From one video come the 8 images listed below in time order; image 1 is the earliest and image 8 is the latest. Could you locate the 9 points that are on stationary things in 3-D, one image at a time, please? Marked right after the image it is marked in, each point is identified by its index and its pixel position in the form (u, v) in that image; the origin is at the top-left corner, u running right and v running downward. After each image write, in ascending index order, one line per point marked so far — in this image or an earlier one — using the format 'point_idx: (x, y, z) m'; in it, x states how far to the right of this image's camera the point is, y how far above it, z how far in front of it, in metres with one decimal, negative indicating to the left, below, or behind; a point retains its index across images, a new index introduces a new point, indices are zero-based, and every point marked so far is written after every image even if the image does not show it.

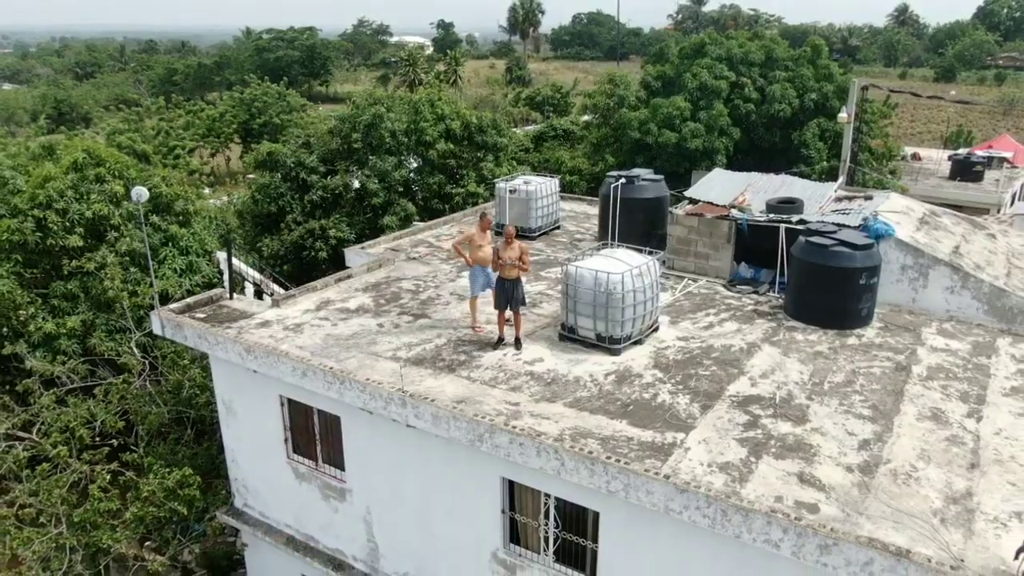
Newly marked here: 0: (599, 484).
0: (+0.6, -1.3, +5.0) m
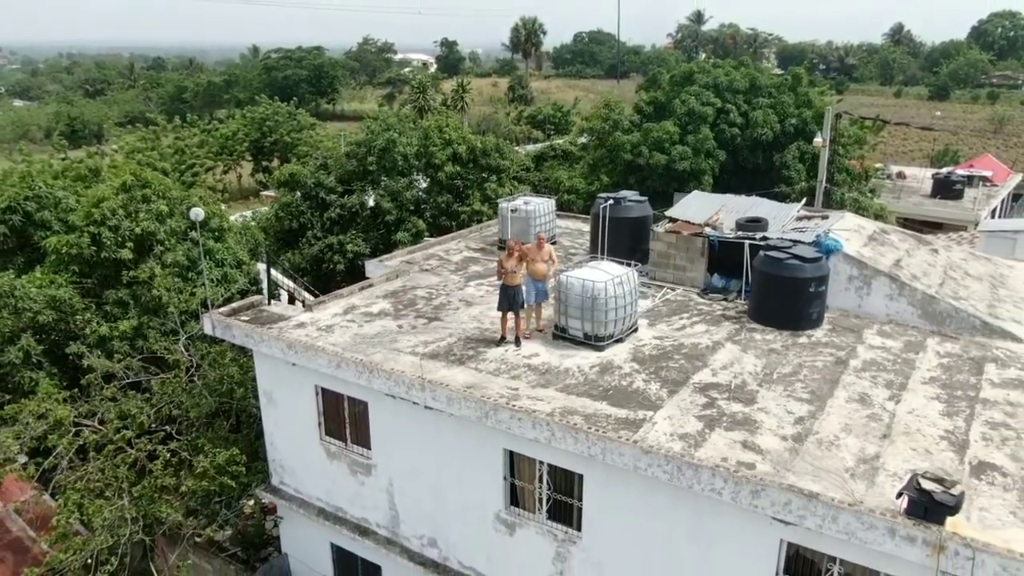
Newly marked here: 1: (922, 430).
0: (+0.6, -1.3, +6.2) m
1: (+3.4, -1.2, +6.4) m
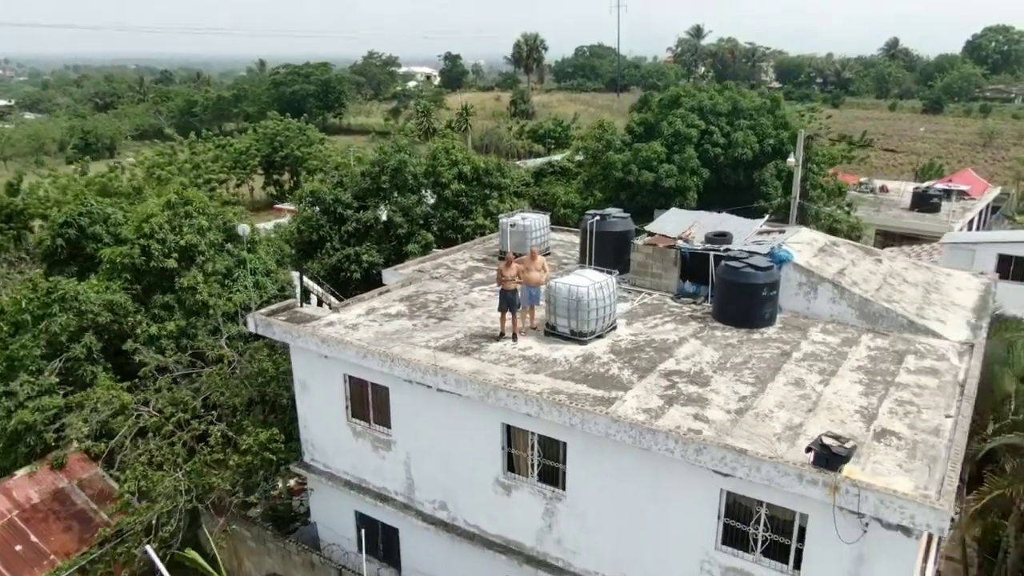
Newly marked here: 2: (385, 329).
0: (+0.5, -1.3, +7.7) m
1: (+3.4, -1.2, +7.9) m
2: (-1.7, -0.5, +10.0) m
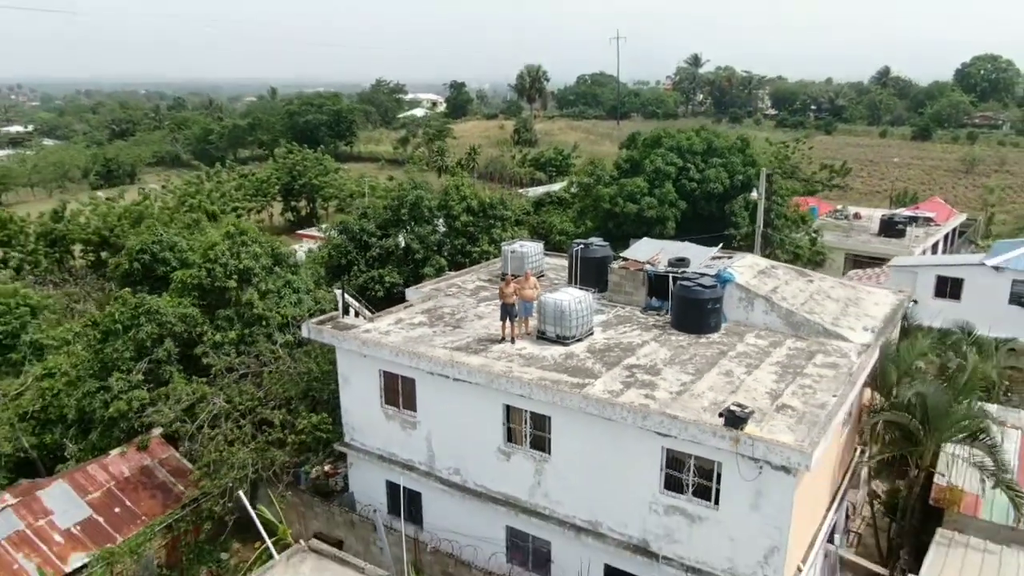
0: (+0.5, -1.5, +10.3) m
1: (+3.4, -1.4, +10.5) m
2: (-1.7, -0.8, +12.7) m
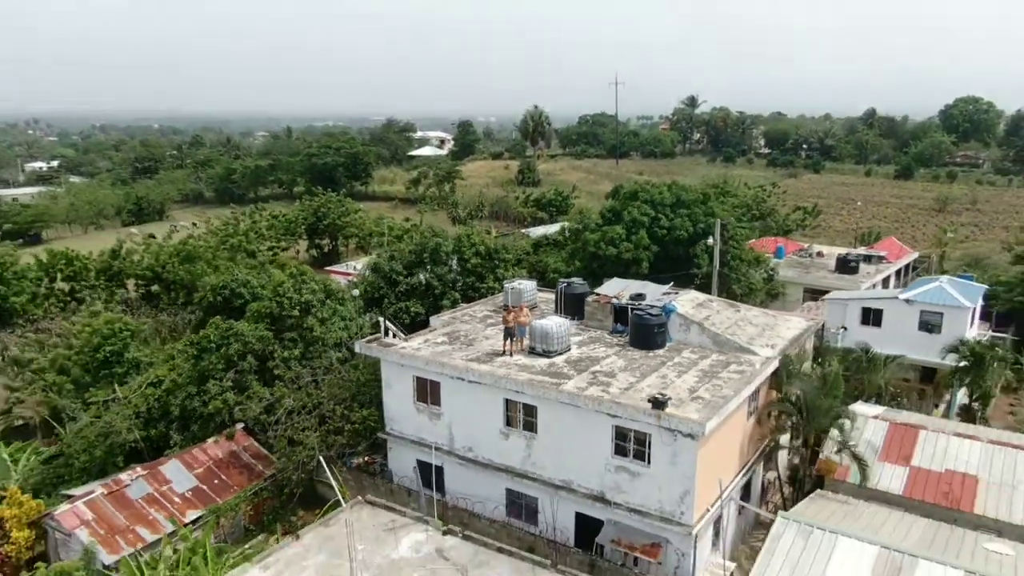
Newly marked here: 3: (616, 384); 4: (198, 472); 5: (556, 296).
0: (+0.4, -2.0, +14.8) m
1: (+3.3, -1.9, +15.0) m
2: (-1.7, -1.4, +17.2) m
3: (+2.1, -1.9, +15.1) m
4: (-7.3, -4.2, +17.6) m
5: (+1.1, -0.2, +19.7) m
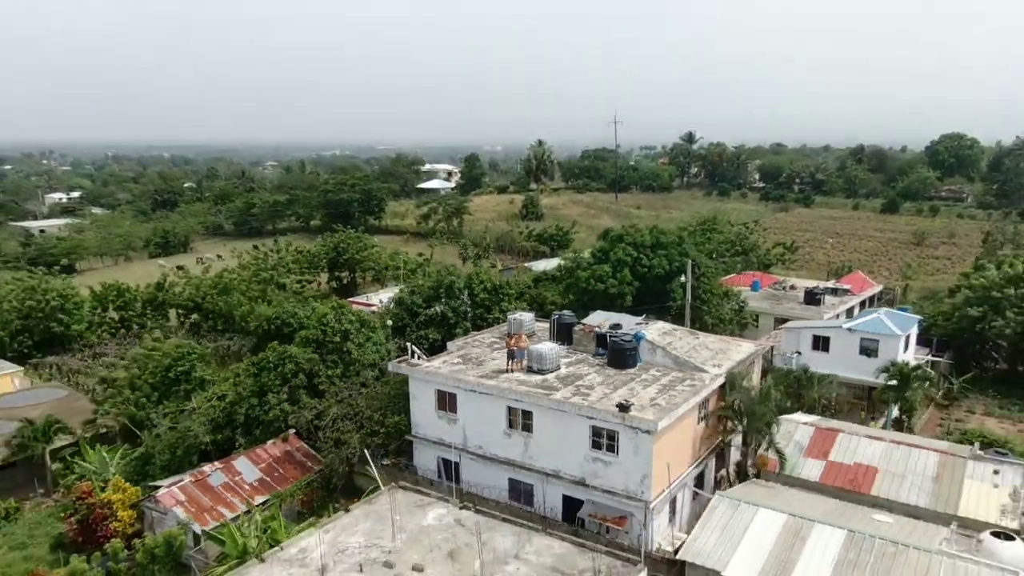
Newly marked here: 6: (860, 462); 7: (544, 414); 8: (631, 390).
0: (+0.5, -2.8, +19.2) m
1: (+3.4, -2.8, +19.3) m
2: (-1.7, -2.3, +21.6) m
3: (+2.1, -2.7, +19.4) m
4: (-7.2, -5.1, +21.9) m
5: (+1.2, -1.2, +24.1) m
6: (+9.0, -4.5, +19.7) m
7: (+0.8, -3.2, +19.2) m
8: (+3.1, -2.7, +19.7) m
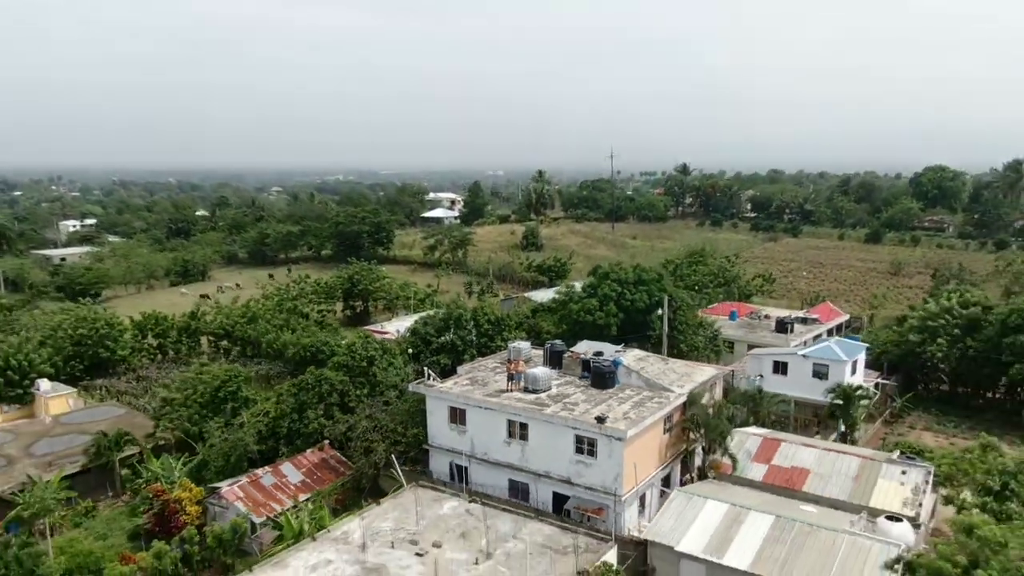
0: (+0.5, -3.9, +23.6) m
1: (+3.3, -3.8, +23.8) m
2: (-1.7, -3.5, +26.0) m
3: (+2.1, -3.8, +23.9) m
4: (-7.2, -6.3, +26.3) m
5: (+1.2, -2.4, +28.6) m
6: (+9.0, -5.6, +24.1) m
7: (+0.8, -4.3, +23.6) m
8: (+3.1, -3.8, +24.2) m
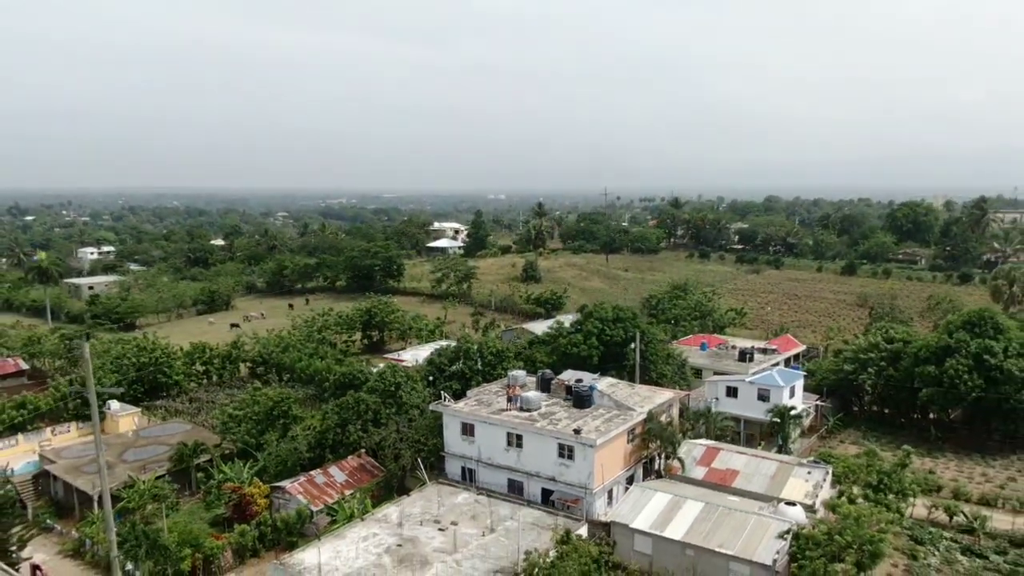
0: (+0.4, -5.7, +30.8) m
1: (+3.3, -5.6, +31.0) m
2: (-1.8, -5.3, +33.3) m
3: (+2.0, -5.6, +31.1) m
4: (-7.3, -8.1, +33.4) m
5: (+1.1, -4.3, +35.8) m
6: (+8.9, -7.4, +31.2) m
7: (+0.7, -6.0, +30.8) m
8: (+3.0, -5.5, +31.3) m
